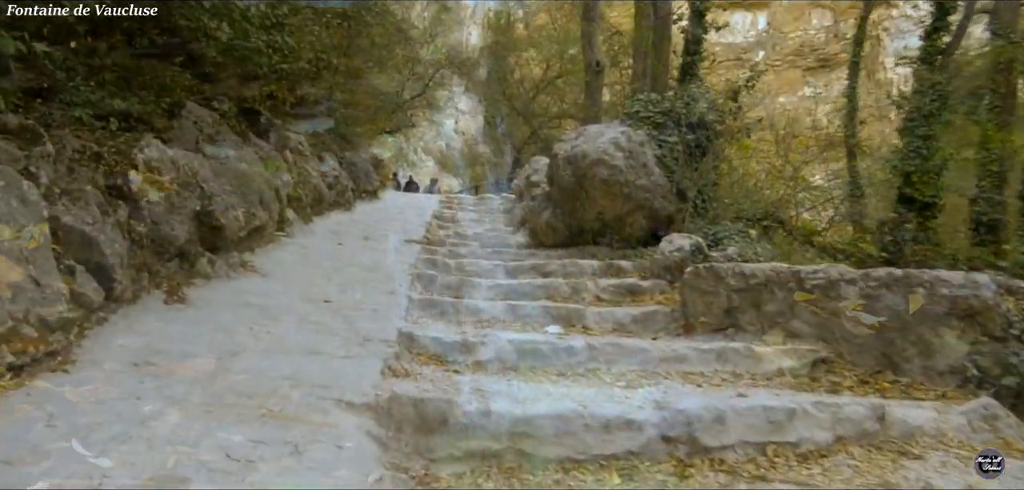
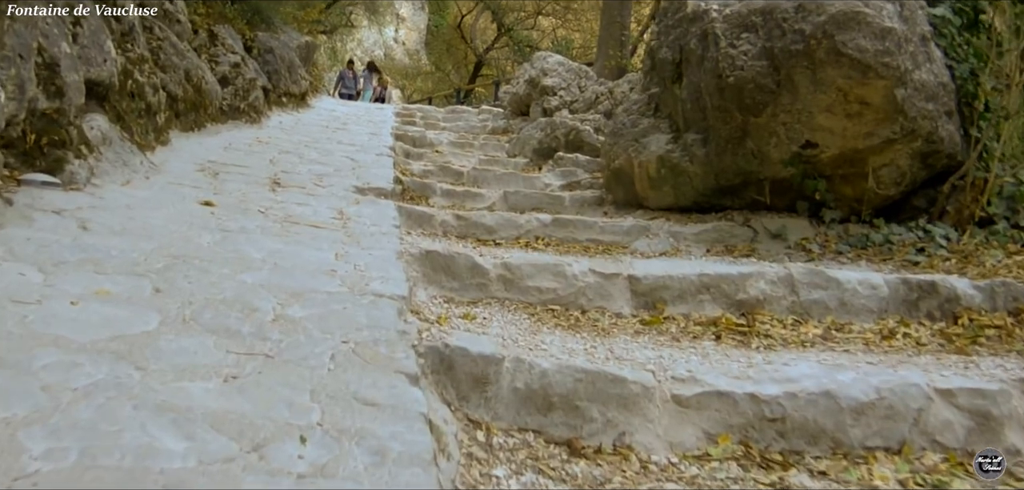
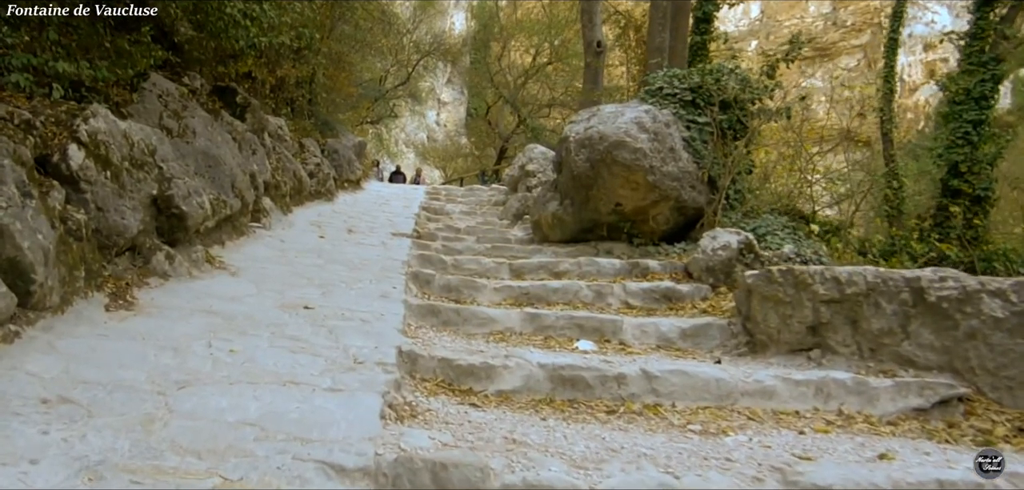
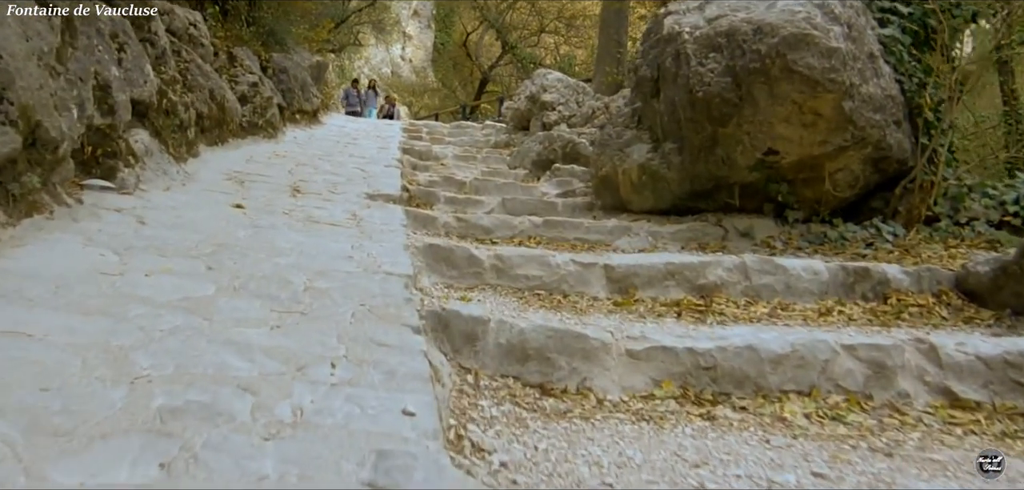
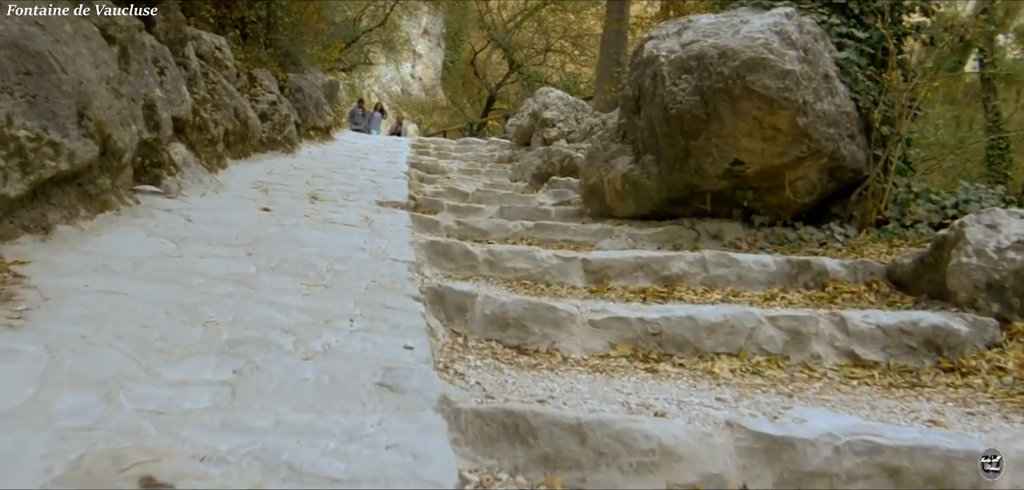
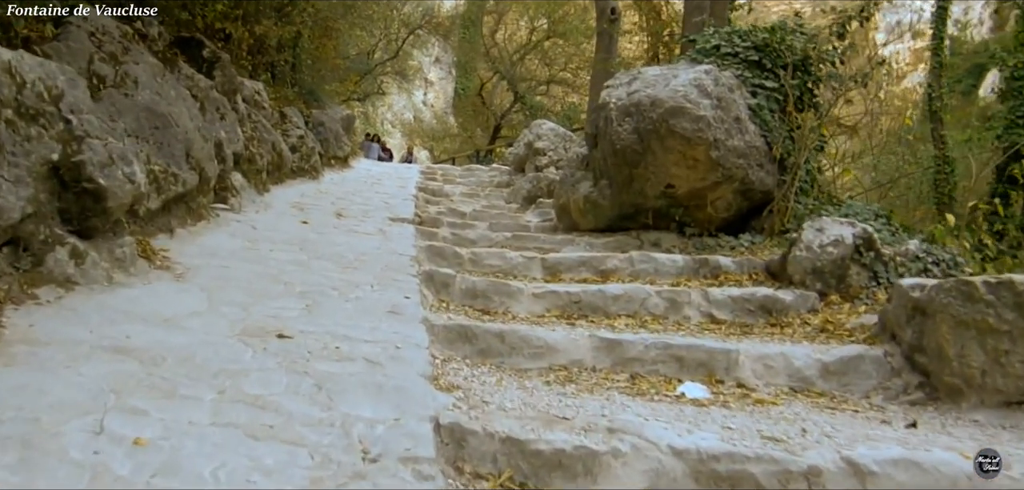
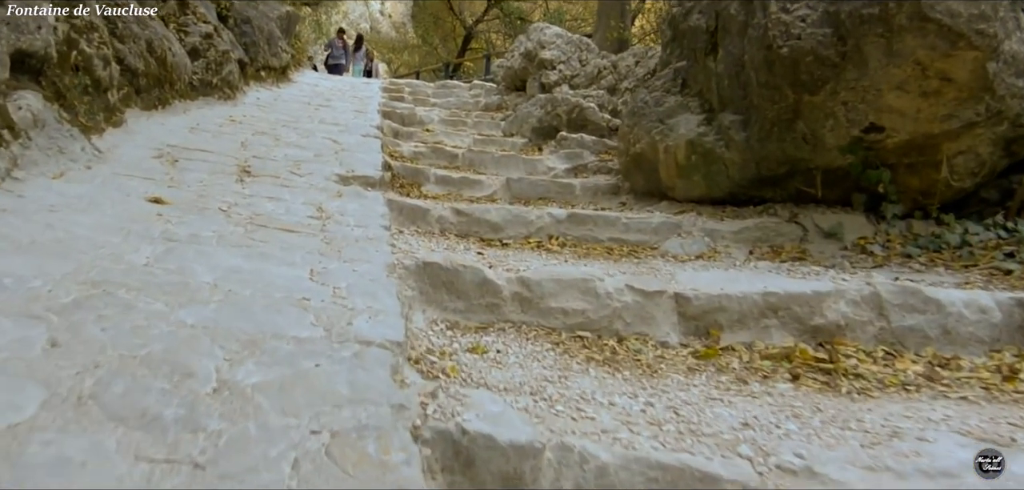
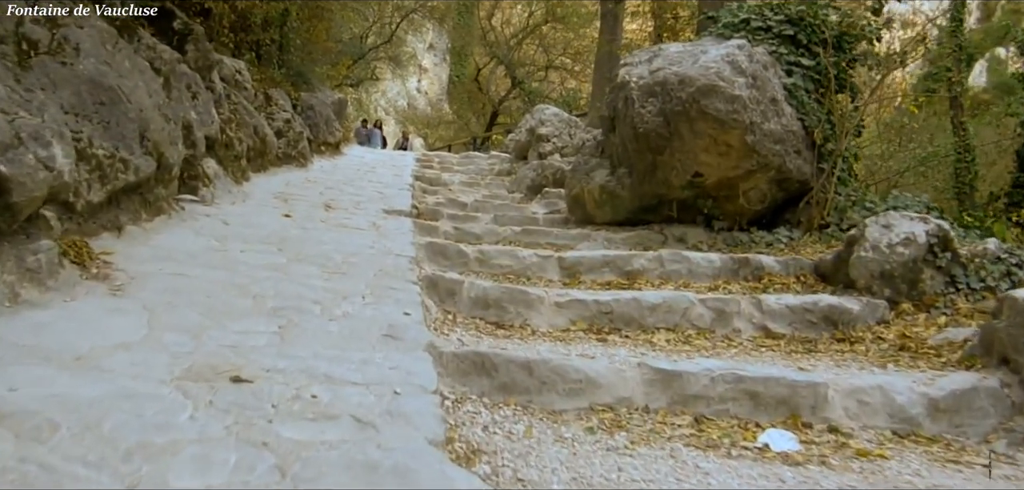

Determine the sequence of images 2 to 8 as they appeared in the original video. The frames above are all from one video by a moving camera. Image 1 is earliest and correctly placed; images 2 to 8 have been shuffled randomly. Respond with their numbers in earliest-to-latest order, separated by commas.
3, 6, 8, 5, 4, 2, 7
